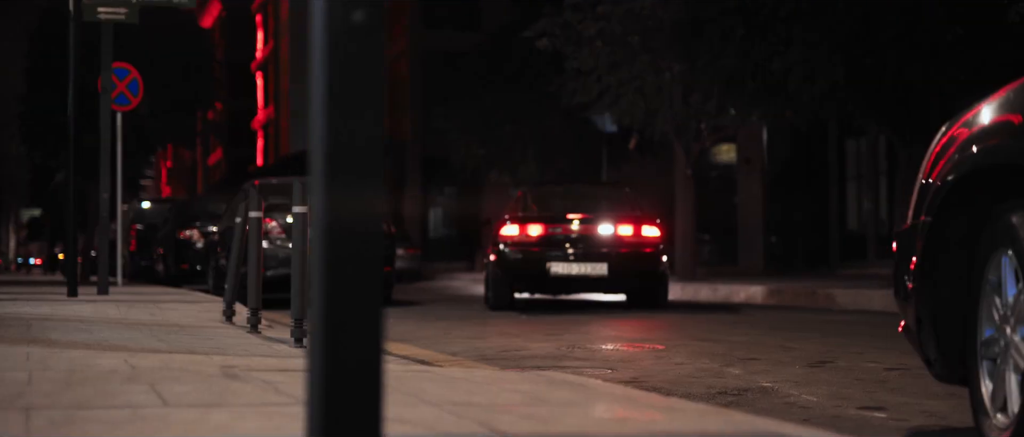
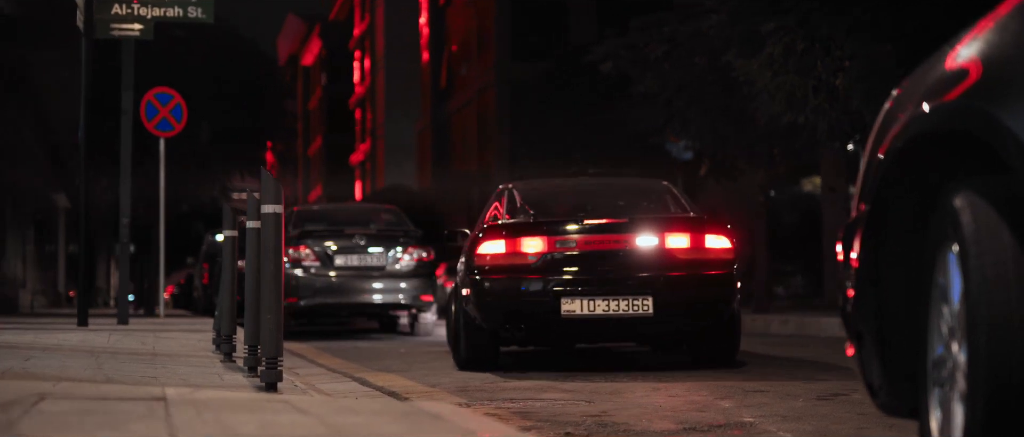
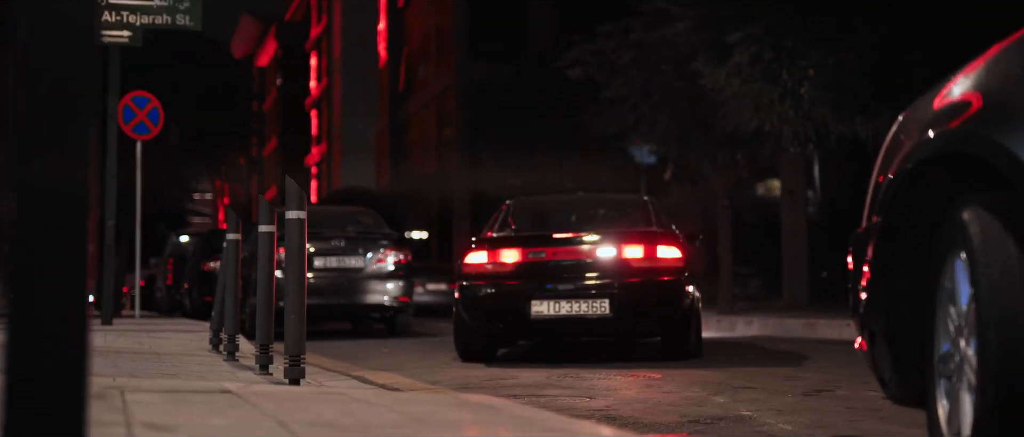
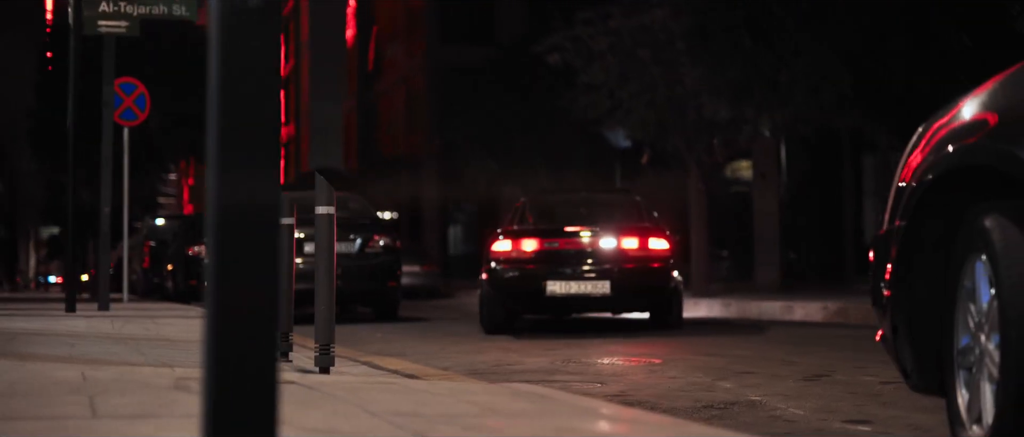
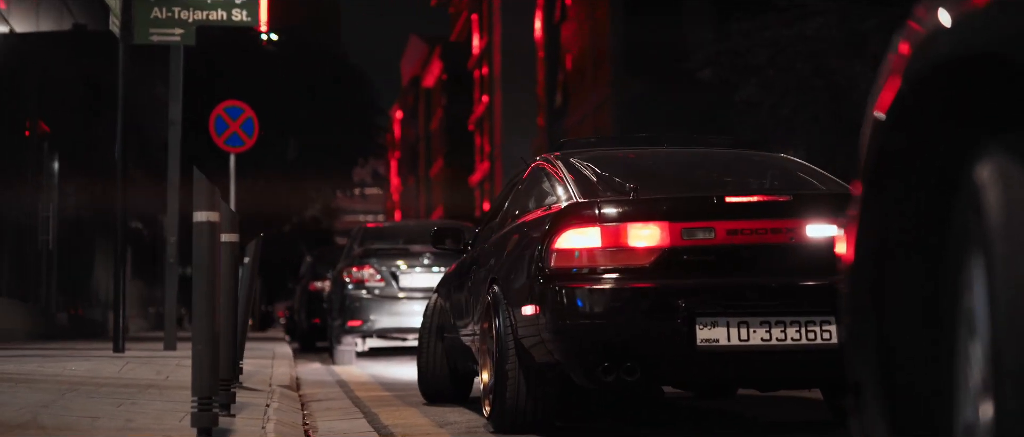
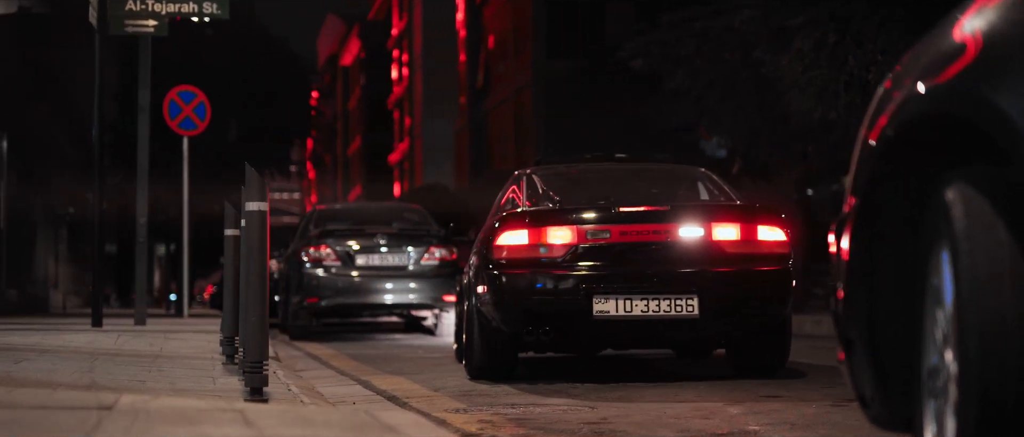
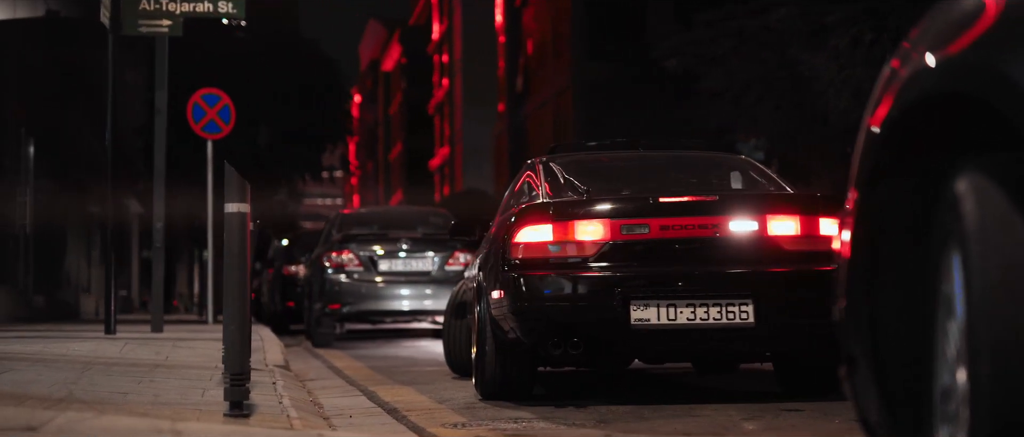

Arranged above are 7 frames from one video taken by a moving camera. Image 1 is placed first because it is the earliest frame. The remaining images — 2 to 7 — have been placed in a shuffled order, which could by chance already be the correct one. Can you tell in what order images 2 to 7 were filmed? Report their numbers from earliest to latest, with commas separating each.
4, 3, 2, 6, 7, 5
